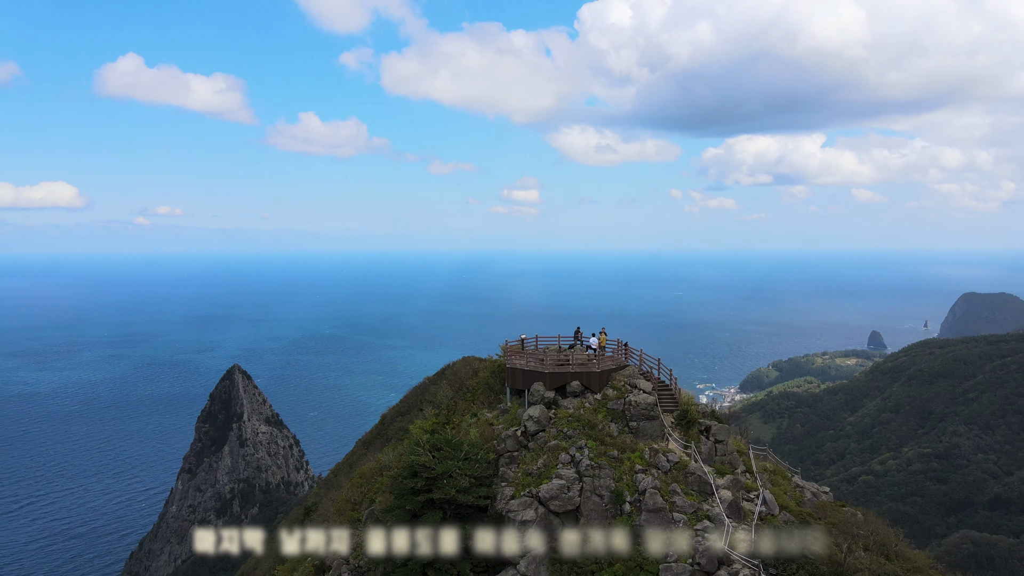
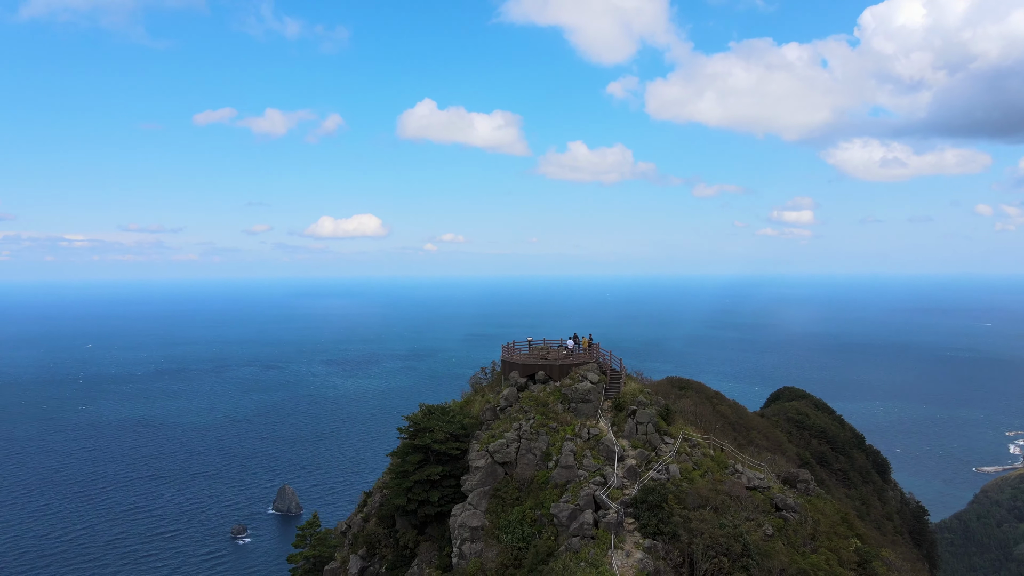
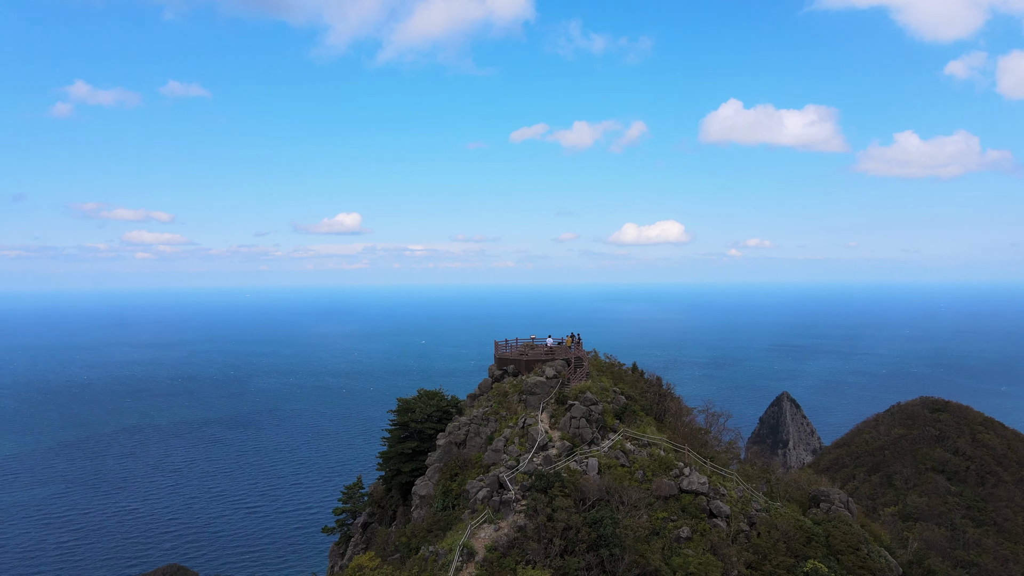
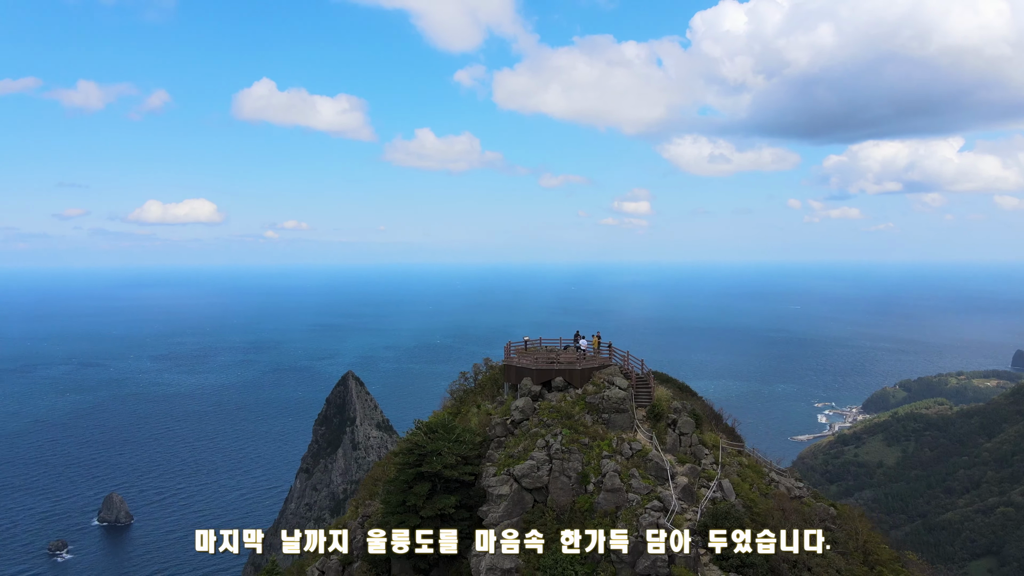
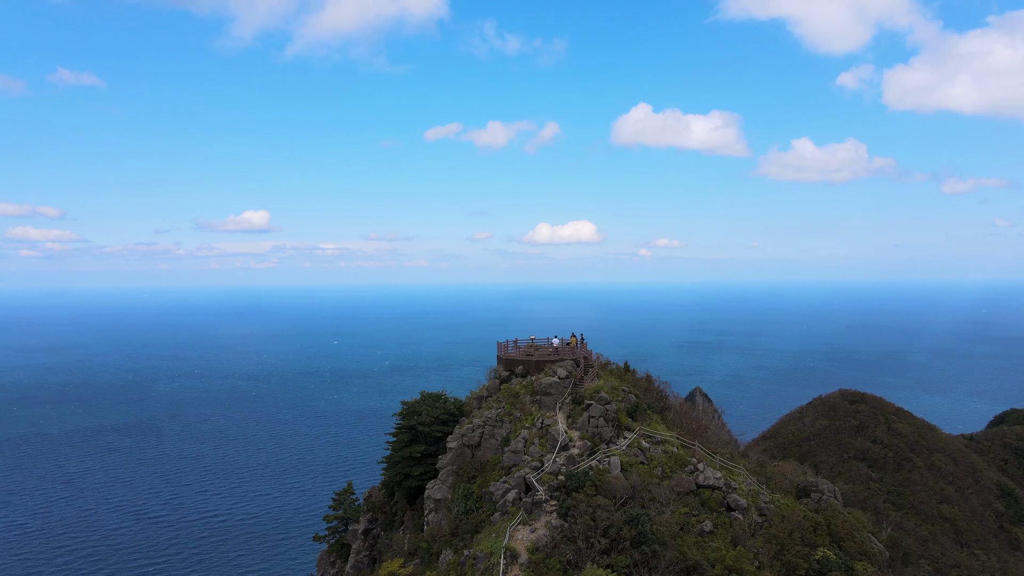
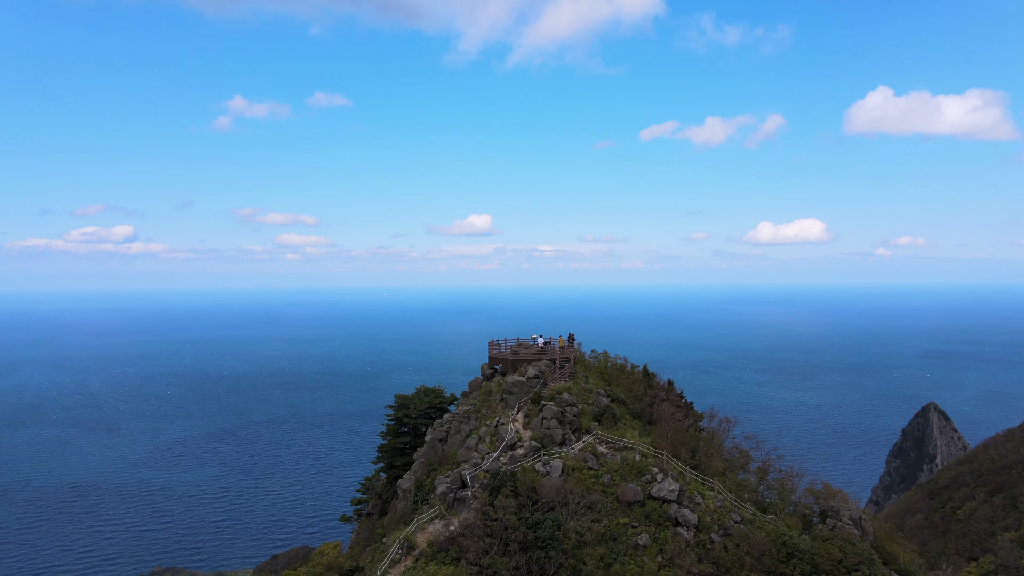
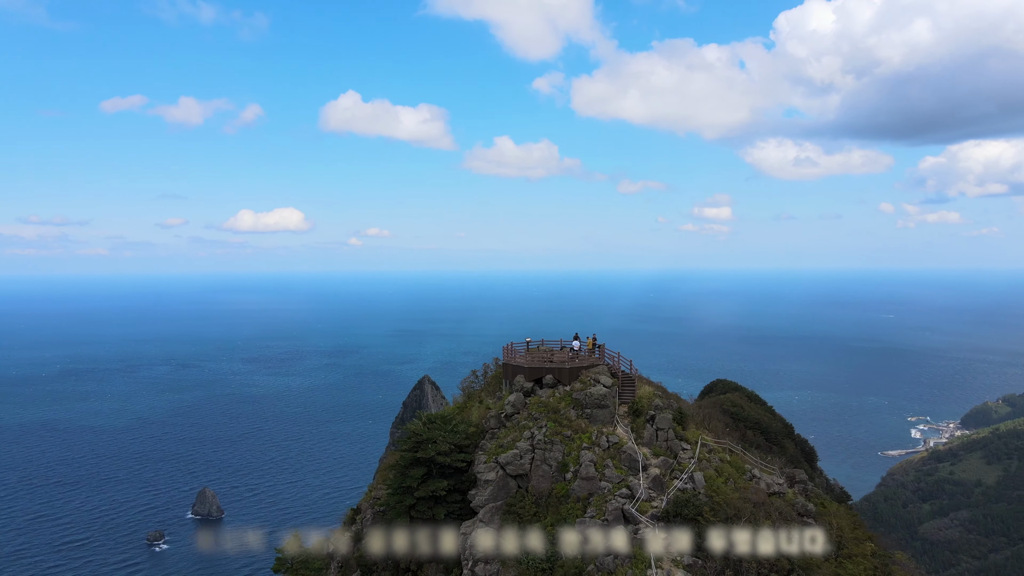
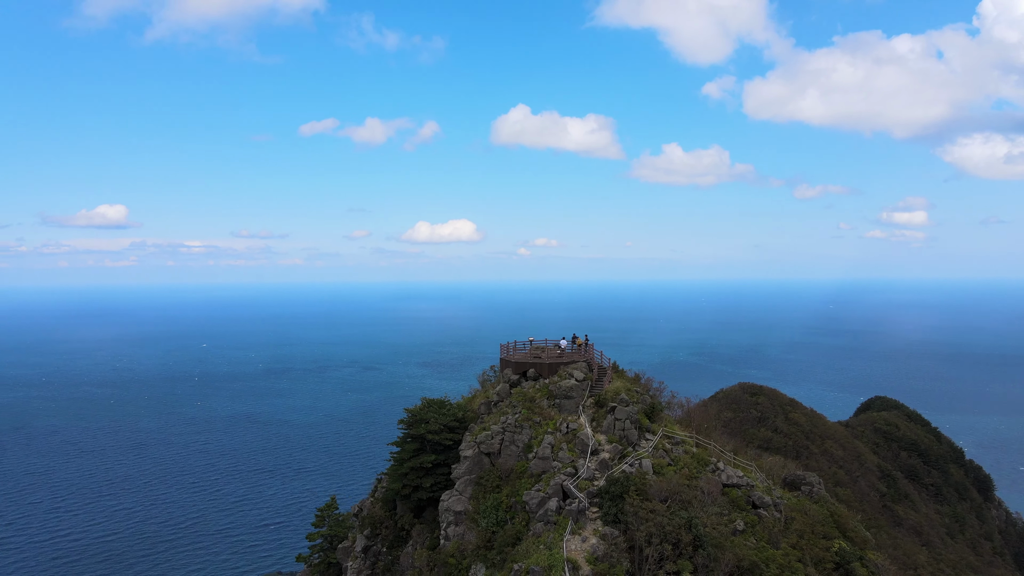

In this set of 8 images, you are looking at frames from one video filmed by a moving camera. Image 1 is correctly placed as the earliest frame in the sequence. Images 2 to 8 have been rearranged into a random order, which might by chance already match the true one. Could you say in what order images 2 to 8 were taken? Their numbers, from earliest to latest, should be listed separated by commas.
4, 7, 2, 8, 5, 3, 6
